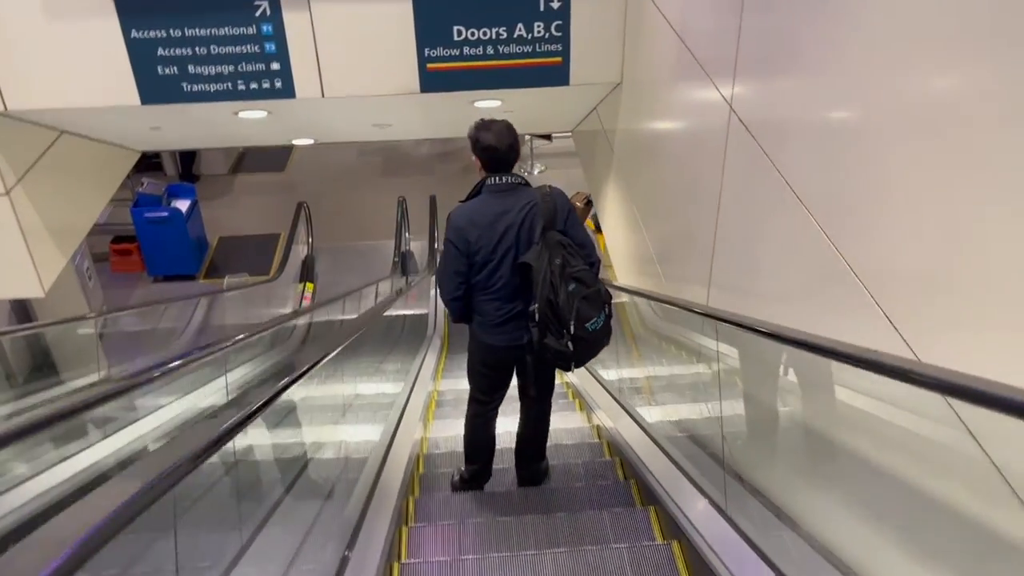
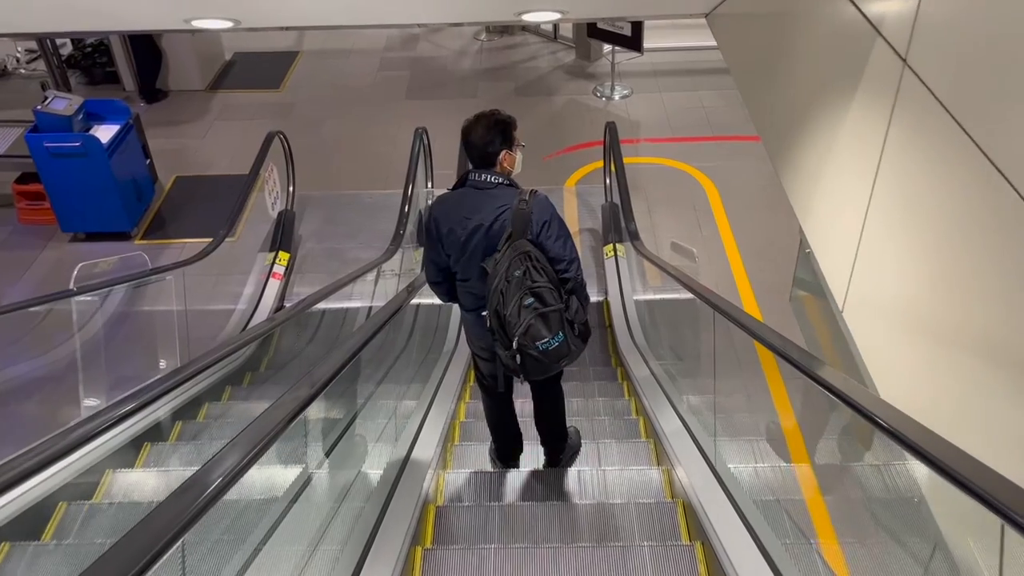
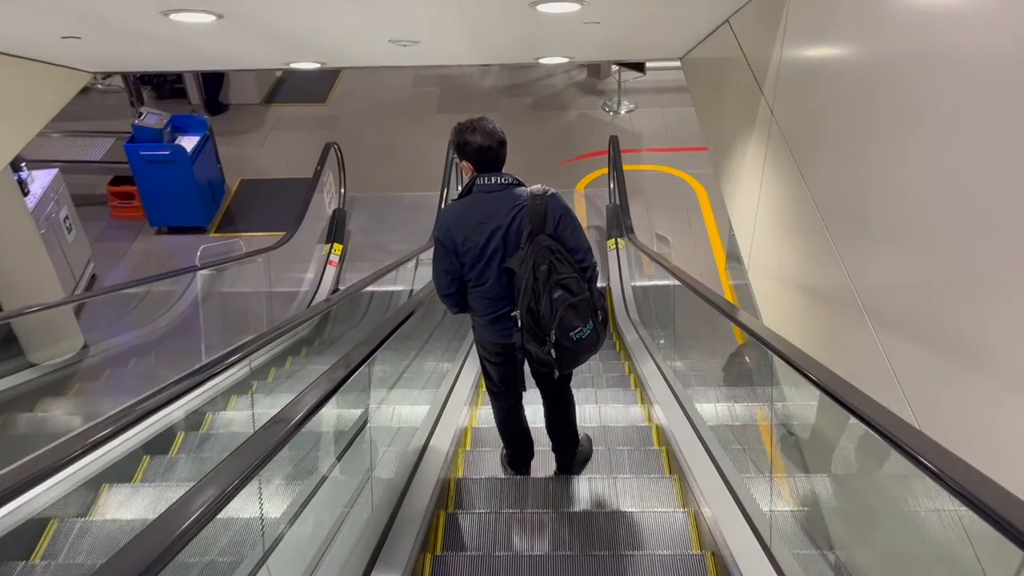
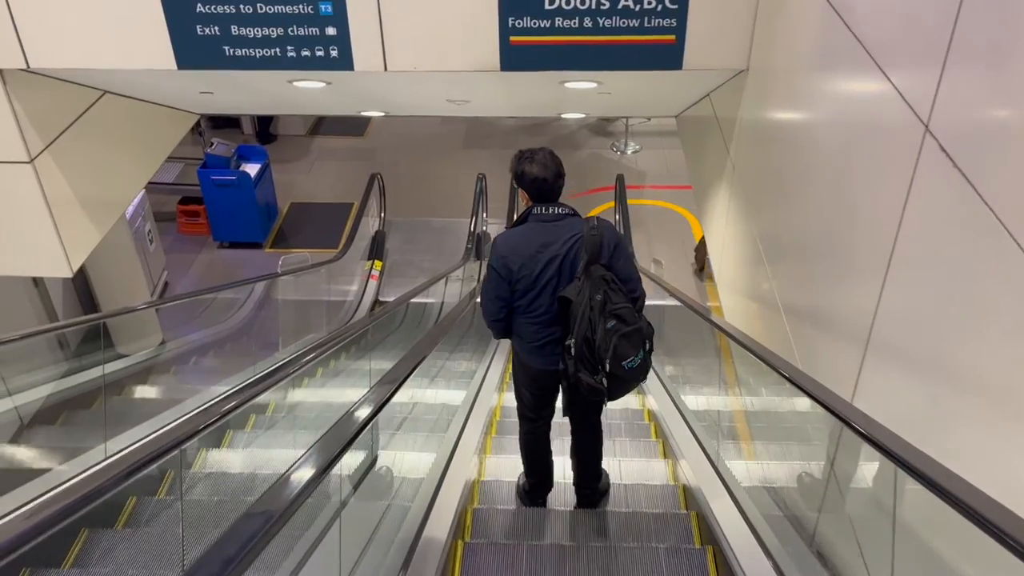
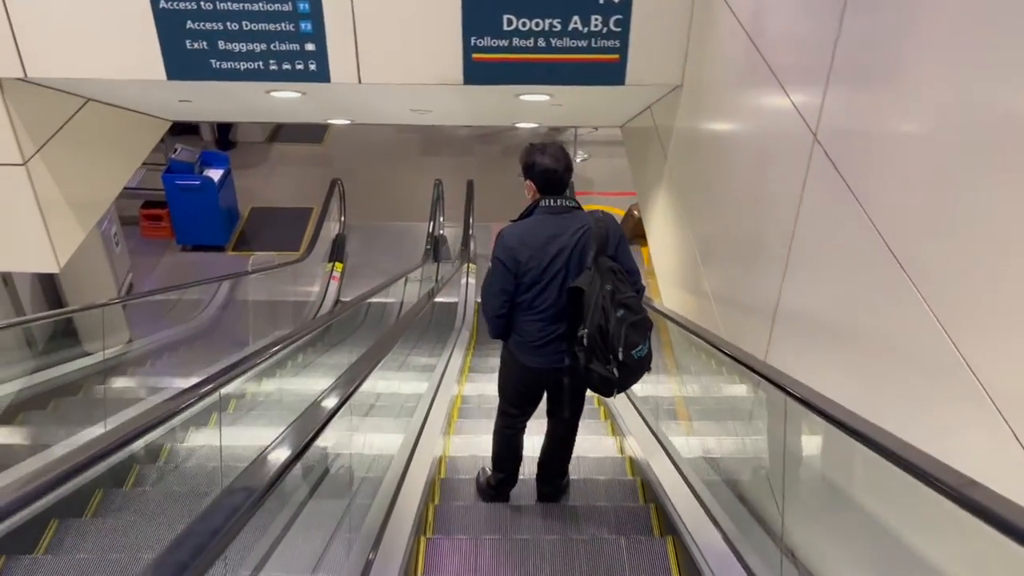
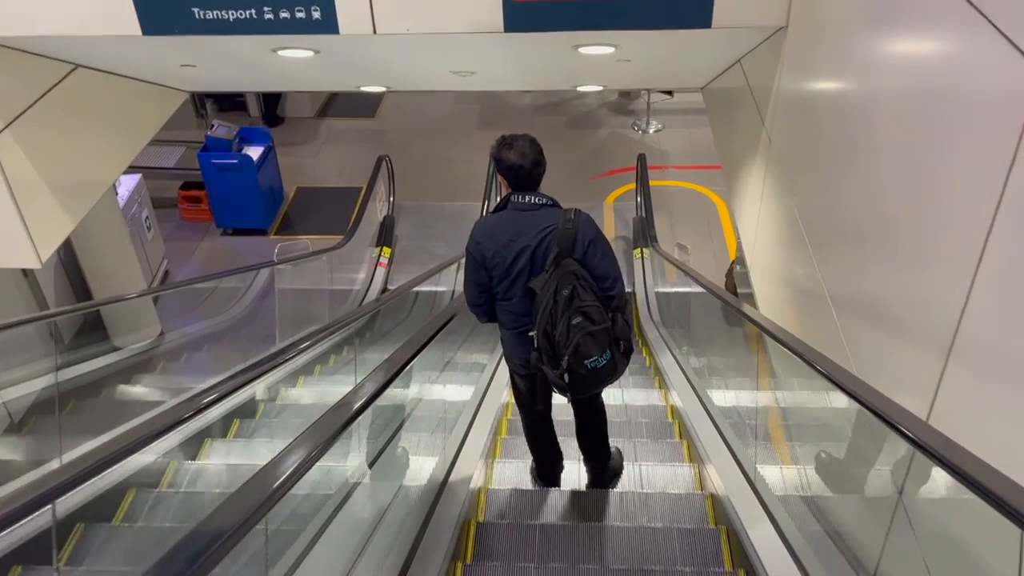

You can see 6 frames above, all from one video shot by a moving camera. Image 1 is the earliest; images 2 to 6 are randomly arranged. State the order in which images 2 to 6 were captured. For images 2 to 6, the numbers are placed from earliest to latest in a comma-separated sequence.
5, 4, 6, 3, 2
